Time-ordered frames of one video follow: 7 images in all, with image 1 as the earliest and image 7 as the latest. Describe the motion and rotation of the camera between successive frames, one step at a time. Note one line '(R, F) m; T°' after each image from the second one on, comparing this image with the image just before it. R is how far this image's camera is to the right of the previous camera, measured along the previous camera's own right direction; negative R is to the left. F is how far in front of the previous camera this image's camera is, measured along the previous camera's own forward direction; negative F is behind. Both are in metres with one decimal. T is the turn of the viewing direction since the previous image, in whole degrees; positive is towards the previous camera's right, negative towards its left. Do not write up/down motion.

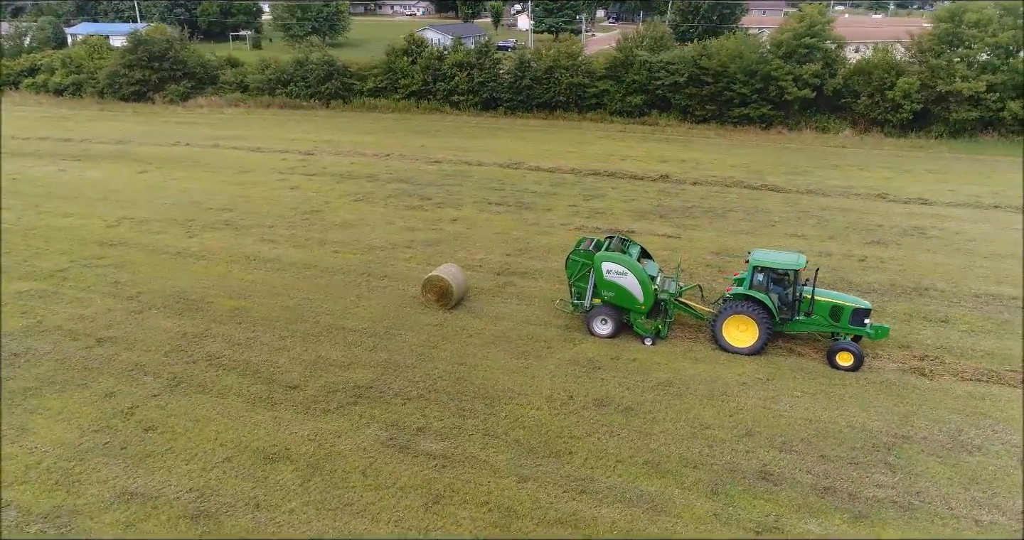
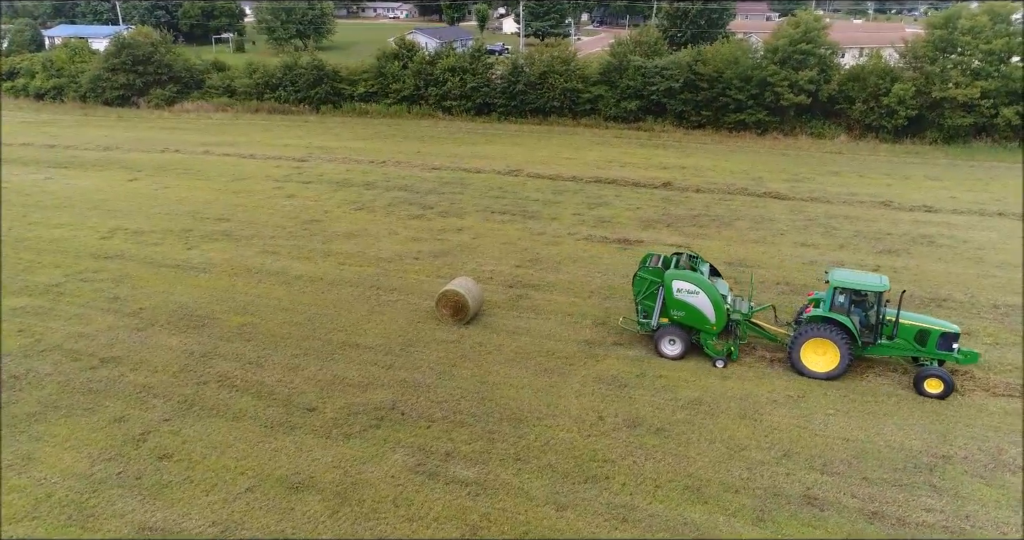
(-0.5, +0.2) m; +1°
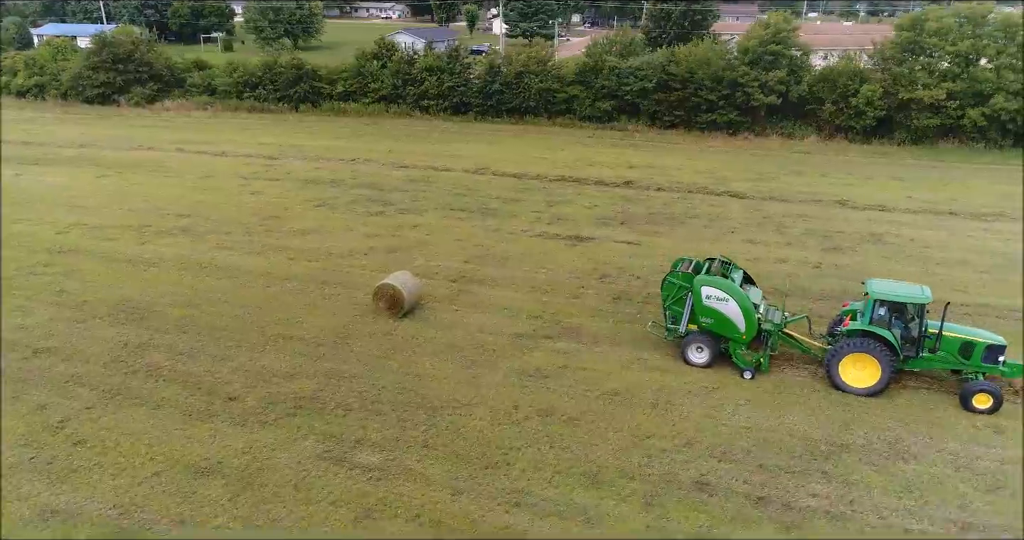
(+0.9, -0.2) m; 0°
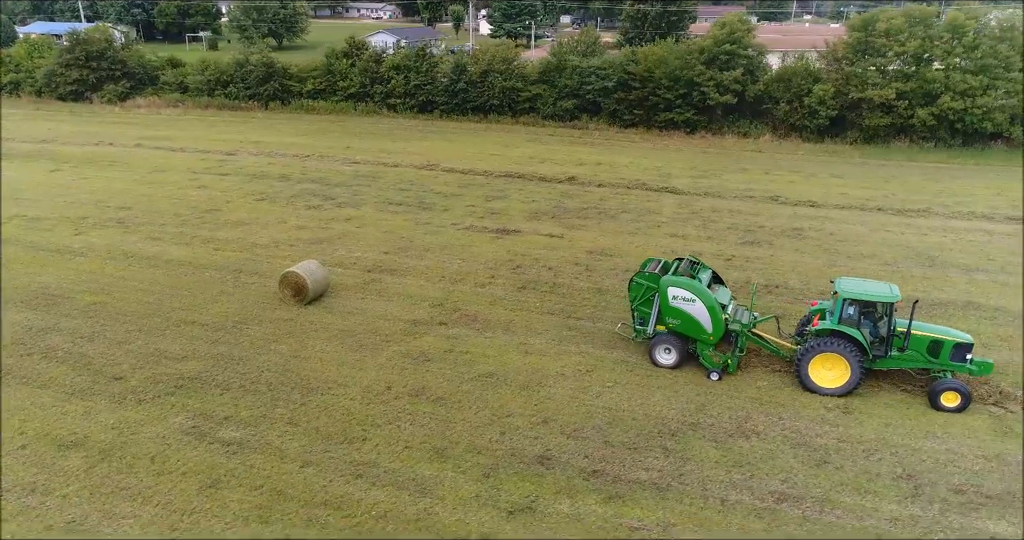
(+1.4, -0.3) m; 0°
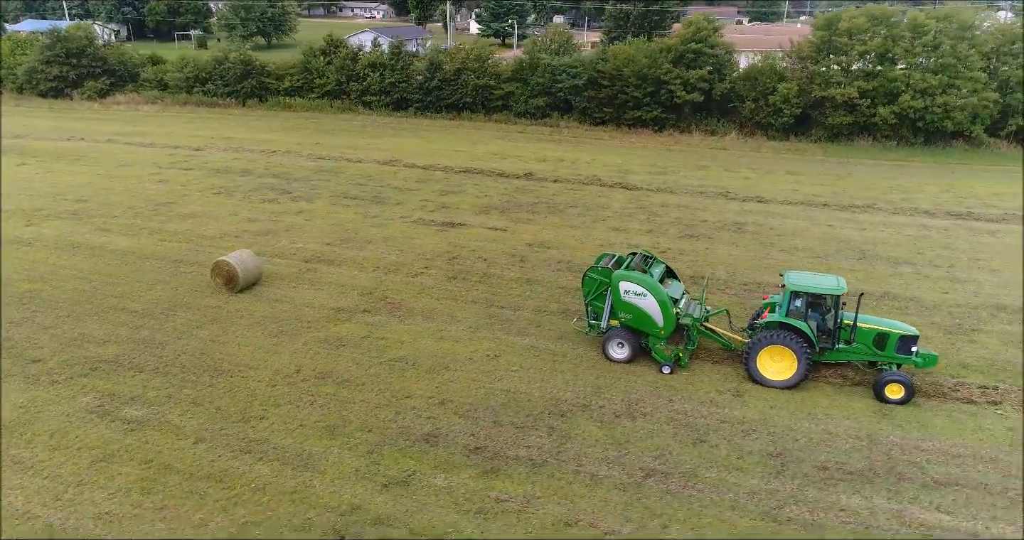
(+1.1, -0.2) m; 0°
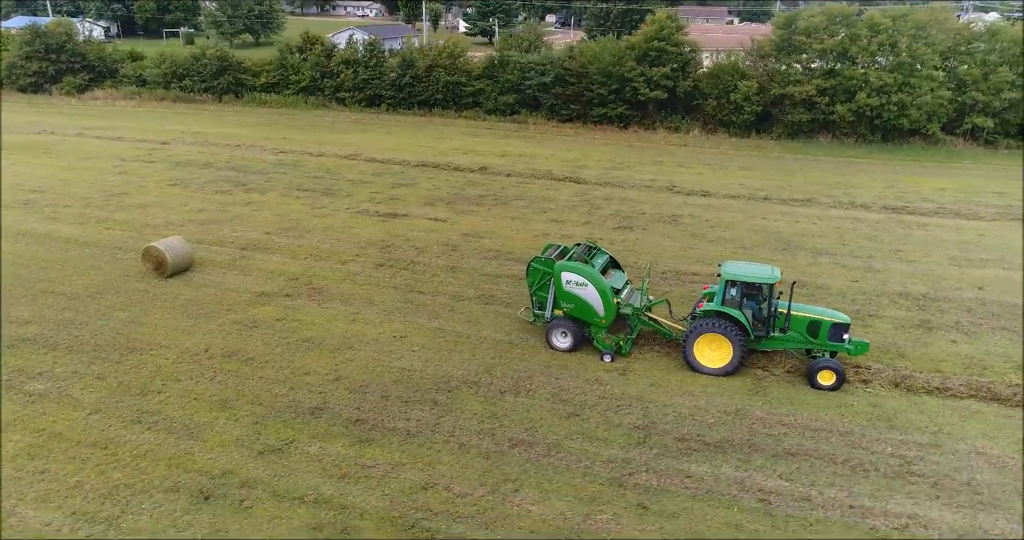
(+1.2, -0.3) m; 0°
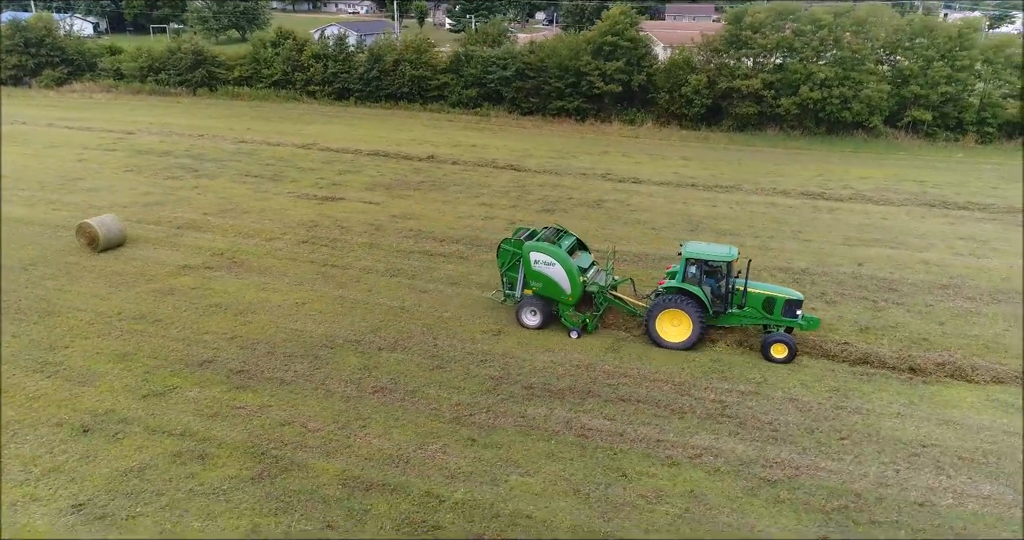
(+1.4, -0.7) m; 0°
